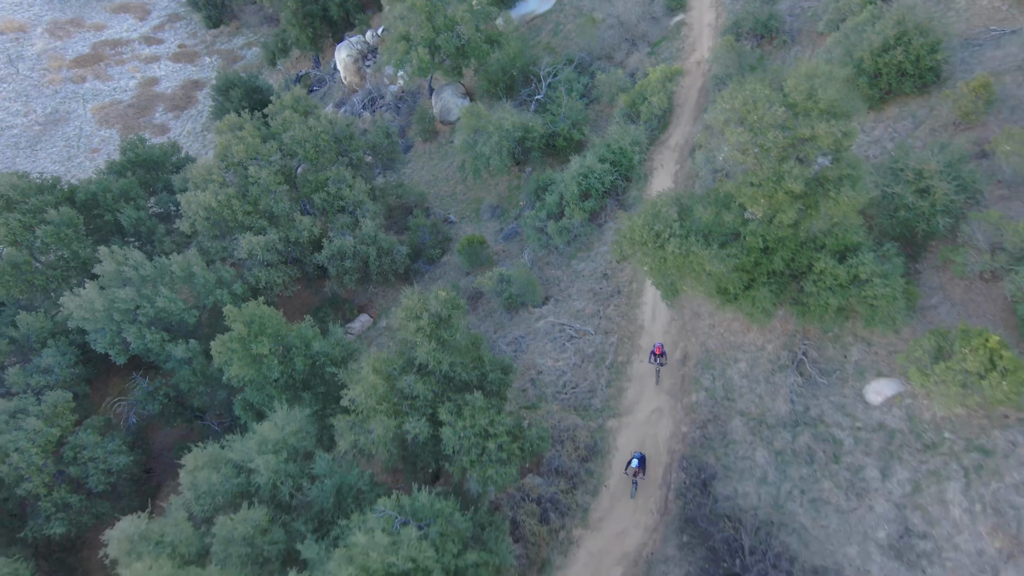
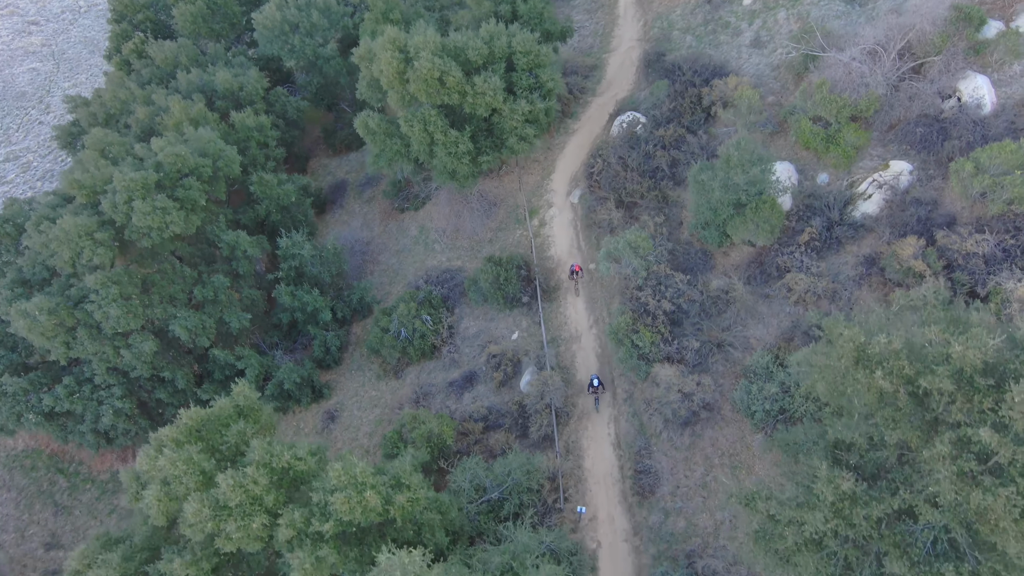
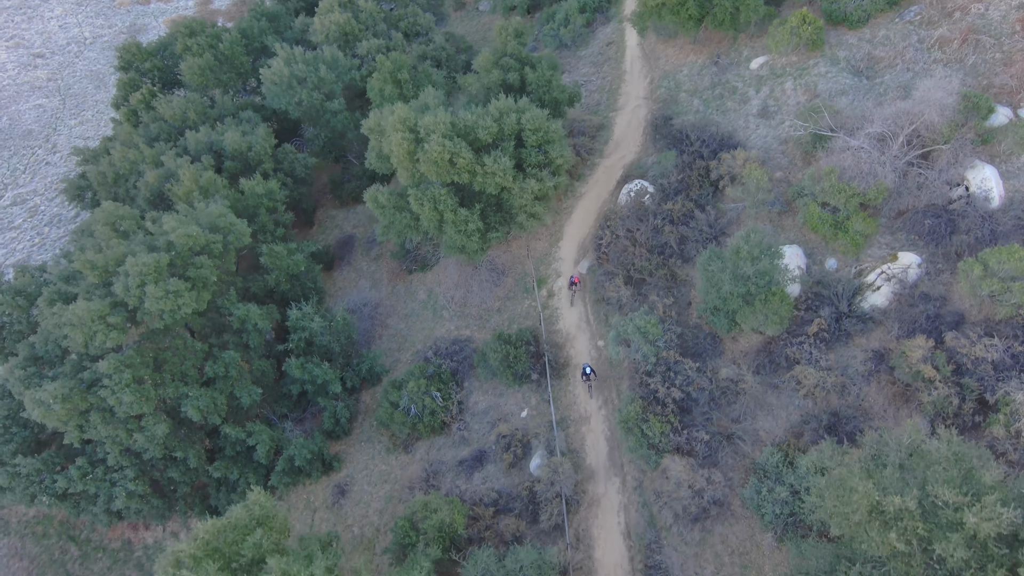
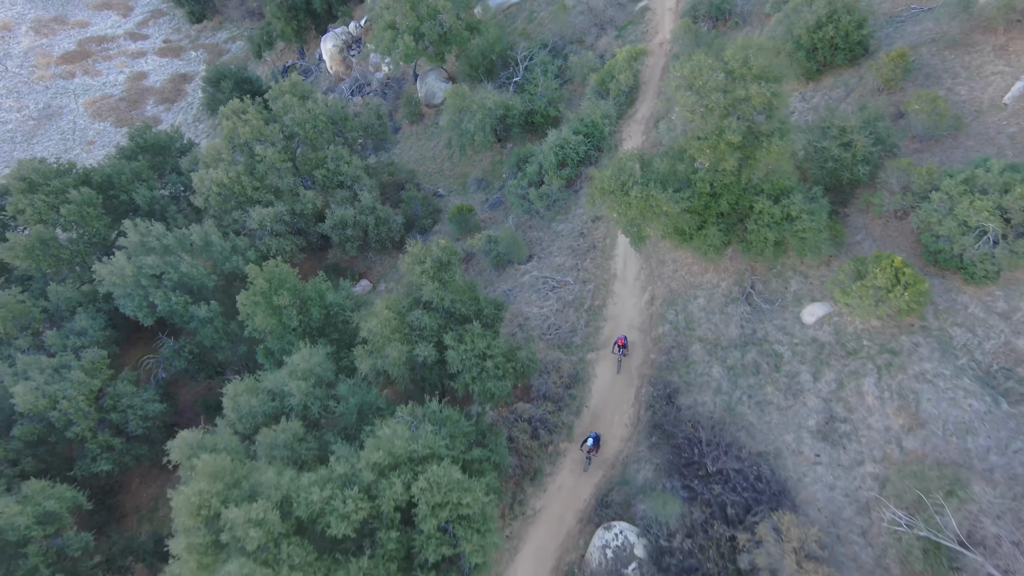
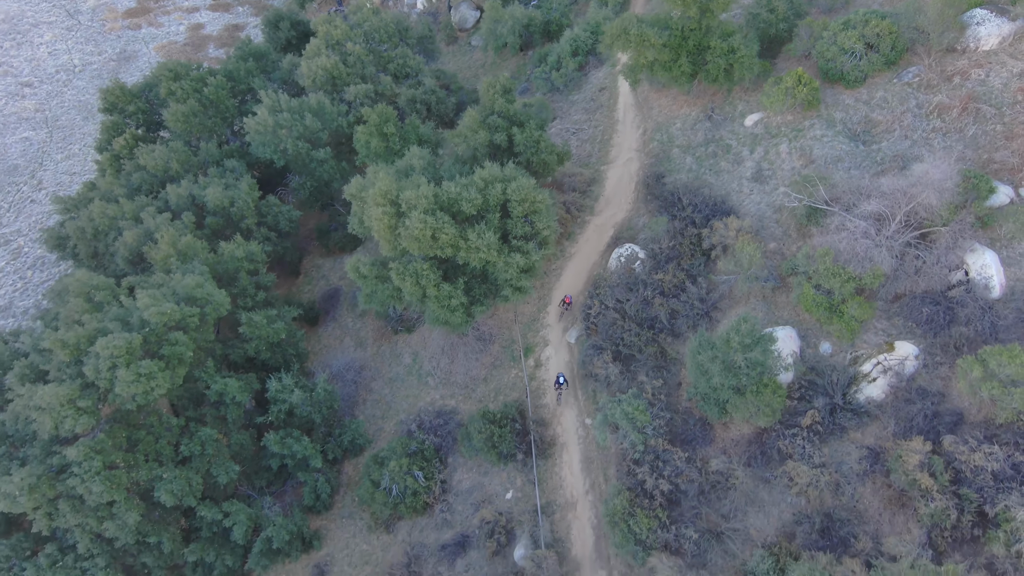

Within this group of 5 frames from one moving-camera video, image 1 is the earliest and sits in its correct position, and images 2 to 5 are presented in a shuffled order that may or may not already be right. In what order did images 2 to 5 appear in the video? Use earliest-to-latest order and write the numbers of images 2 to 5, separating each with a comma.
4, 5, 3, 2
